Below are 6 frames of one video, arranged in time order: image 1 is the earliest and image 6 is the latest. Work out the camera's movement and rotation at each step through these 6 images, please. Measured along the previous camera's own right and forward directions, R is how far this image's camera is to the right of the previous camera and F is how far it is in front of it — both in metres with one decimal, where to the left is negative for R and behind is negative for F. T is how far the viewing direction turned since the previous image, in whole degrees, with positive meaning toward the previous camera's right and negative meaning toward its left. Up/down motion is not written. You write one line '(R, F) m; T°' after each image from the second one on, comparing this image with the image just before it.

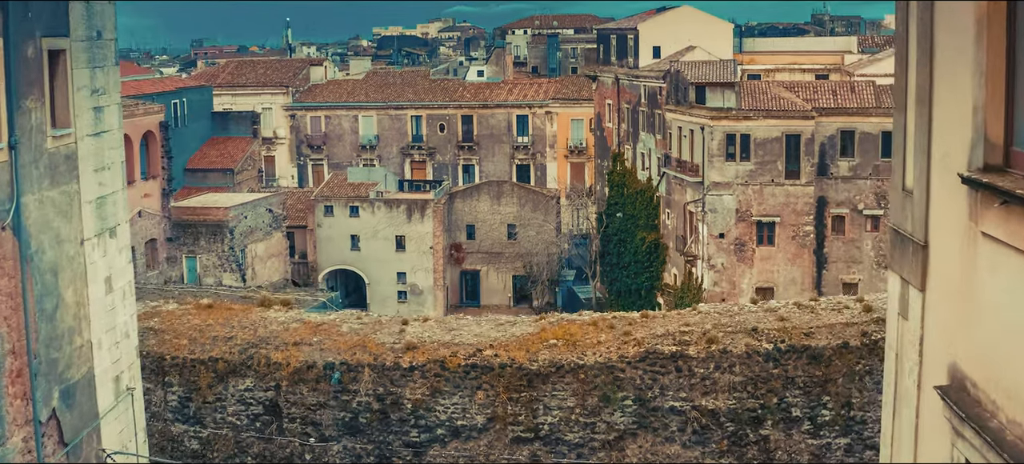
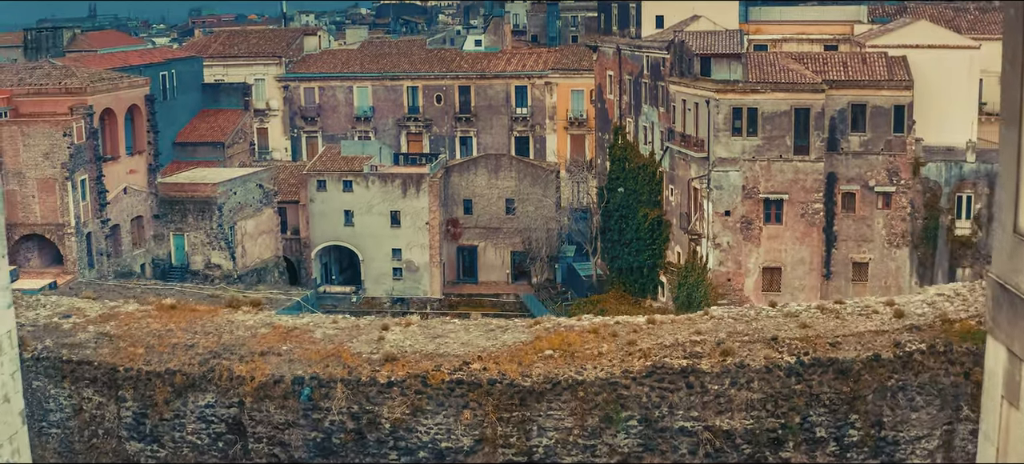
(+0.1, +1.1) m; 0°
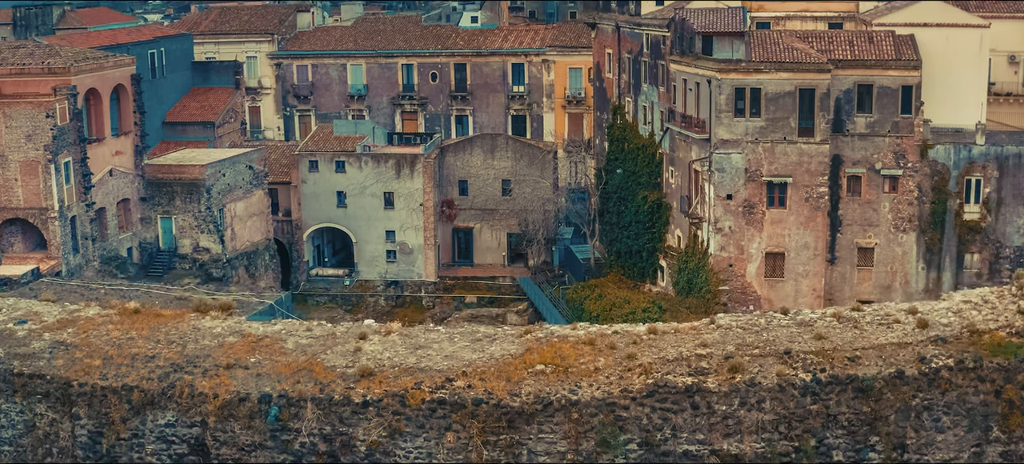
(+0.1, +0.8) m; 0°
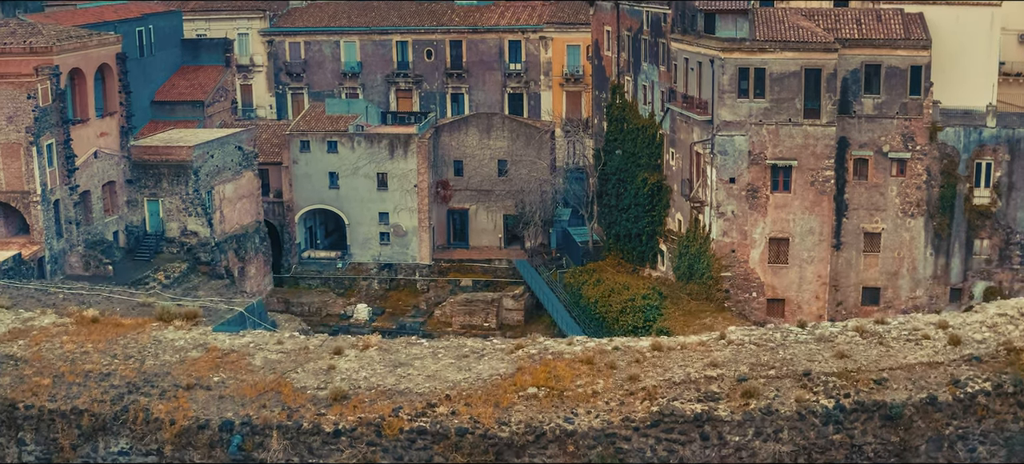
(+0.1, +0.9) m; 0°
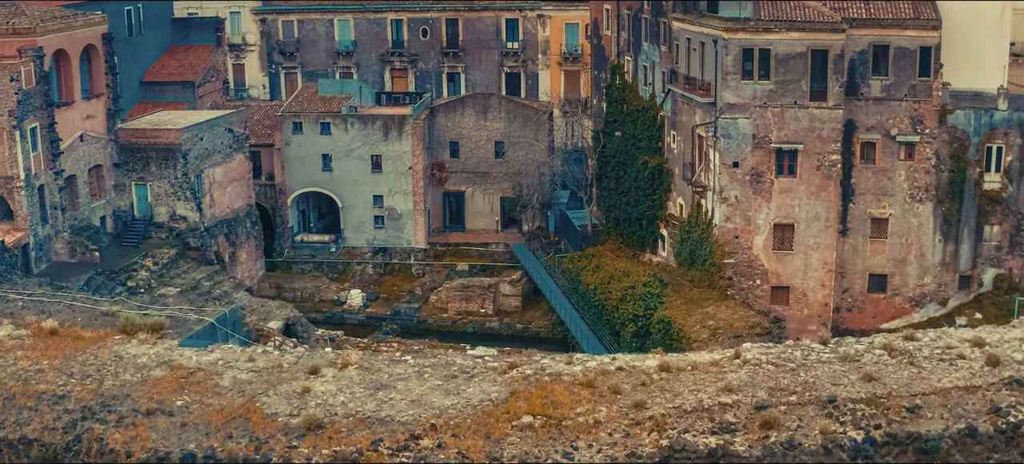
(0.0, +0.8) m; 0°
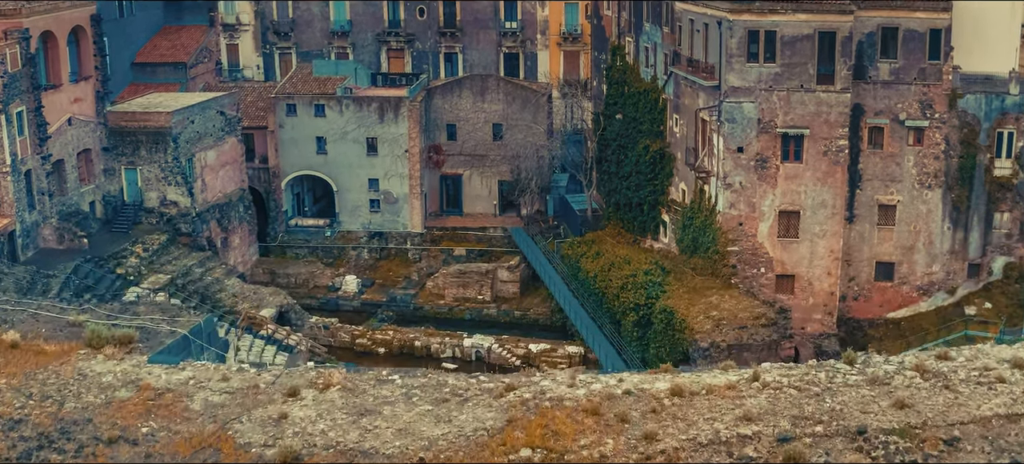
(0.0, +0.7) m; 0°
